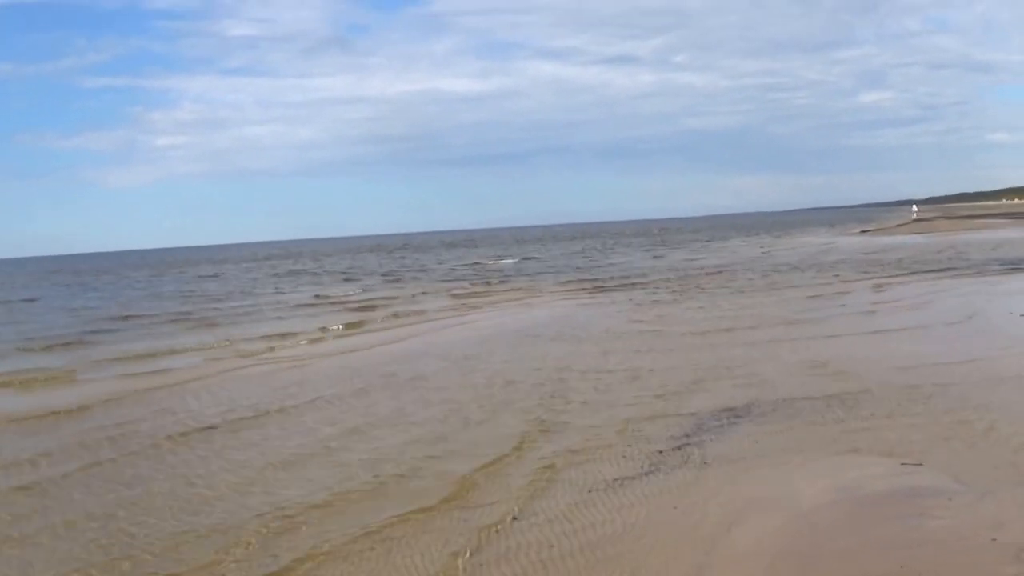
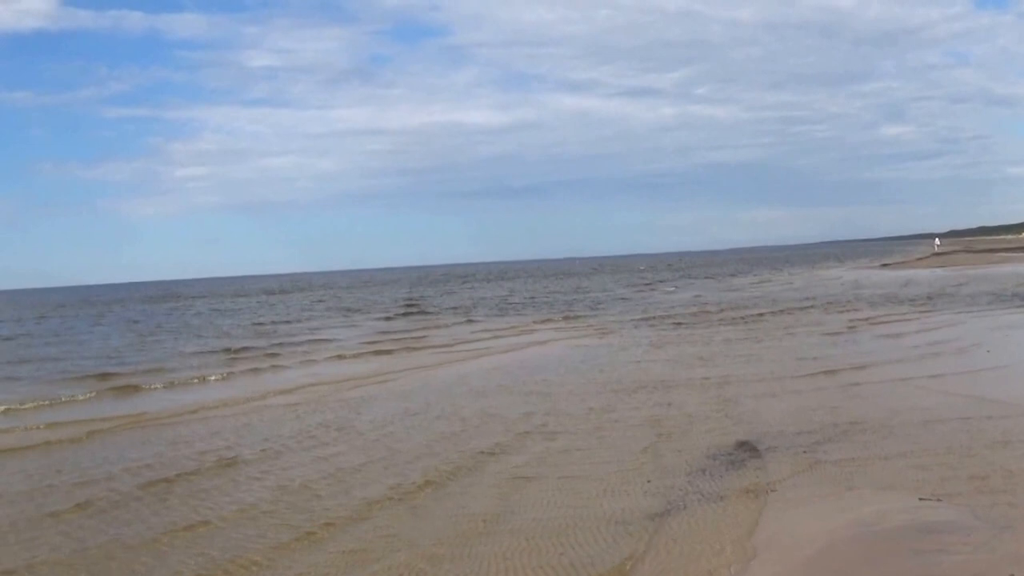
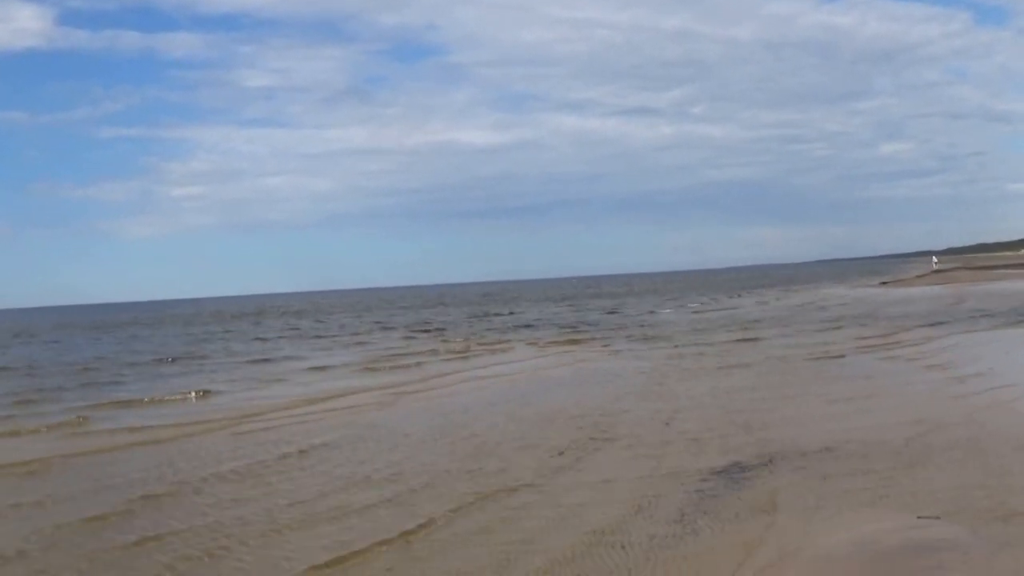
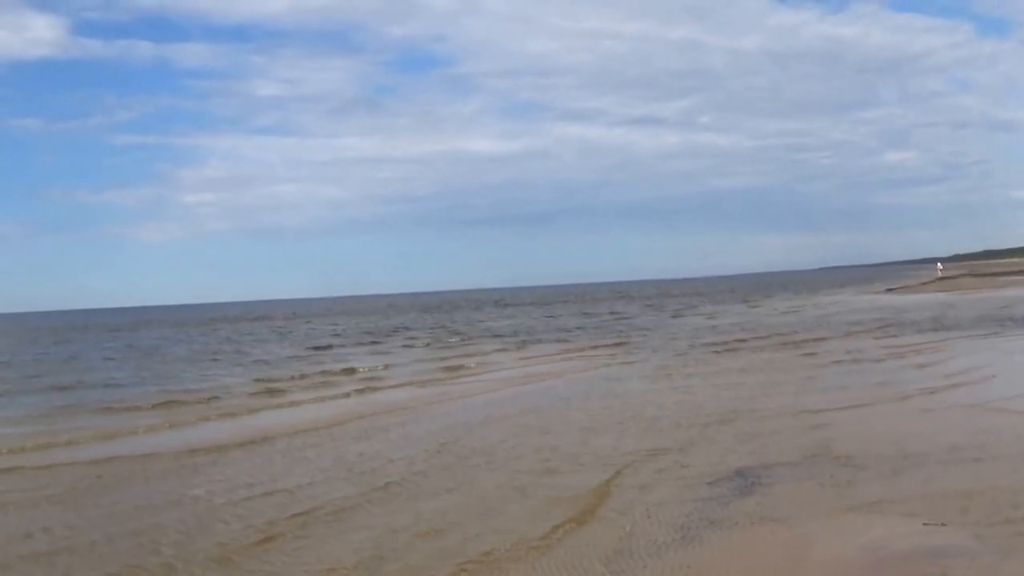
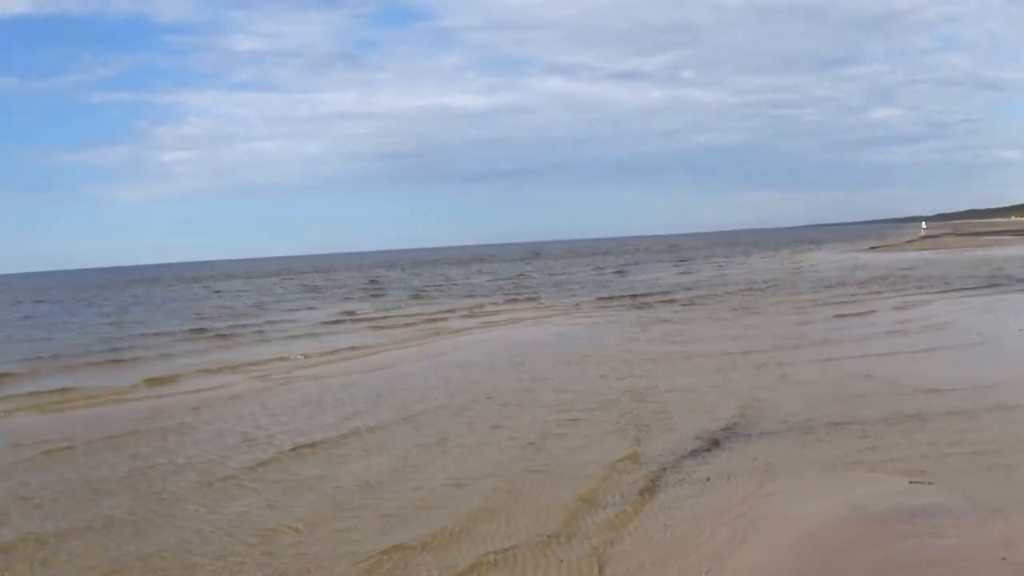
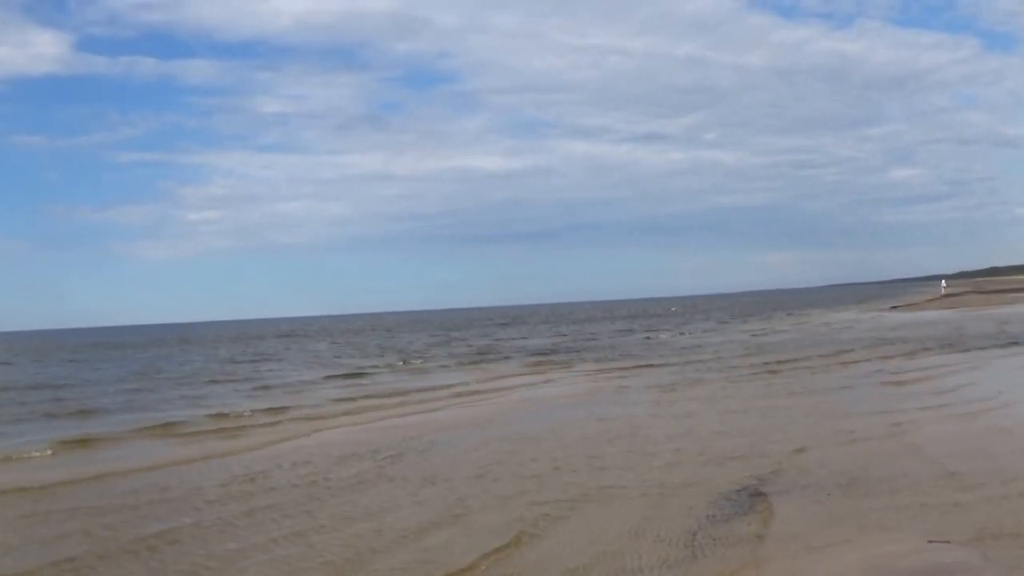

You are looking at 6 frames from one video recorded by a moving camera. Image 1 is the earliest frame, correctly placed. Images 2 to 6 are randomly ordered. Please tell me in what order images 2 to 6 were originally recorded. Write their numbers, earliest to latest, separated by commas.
5, 2, 4, 6, 3
